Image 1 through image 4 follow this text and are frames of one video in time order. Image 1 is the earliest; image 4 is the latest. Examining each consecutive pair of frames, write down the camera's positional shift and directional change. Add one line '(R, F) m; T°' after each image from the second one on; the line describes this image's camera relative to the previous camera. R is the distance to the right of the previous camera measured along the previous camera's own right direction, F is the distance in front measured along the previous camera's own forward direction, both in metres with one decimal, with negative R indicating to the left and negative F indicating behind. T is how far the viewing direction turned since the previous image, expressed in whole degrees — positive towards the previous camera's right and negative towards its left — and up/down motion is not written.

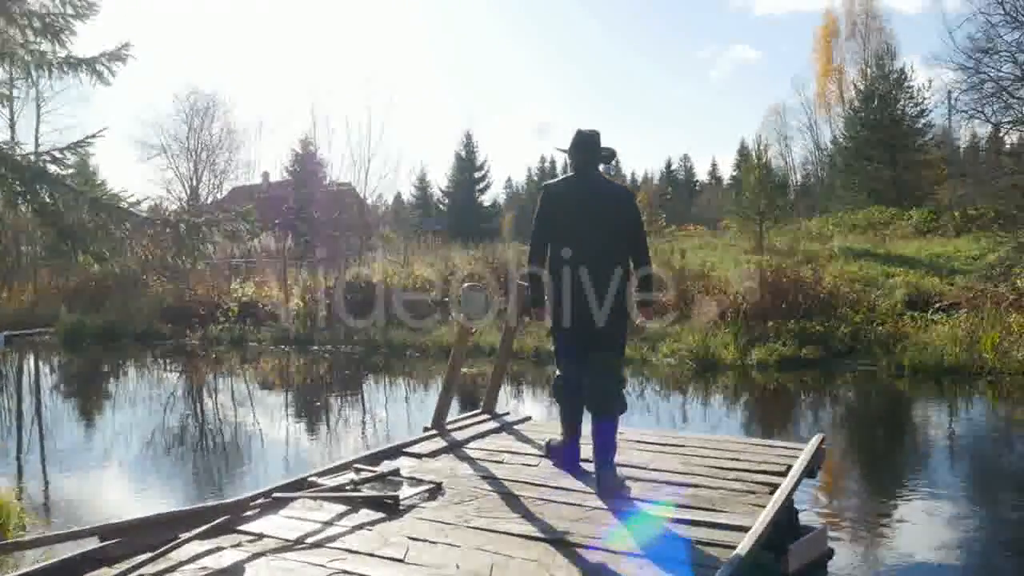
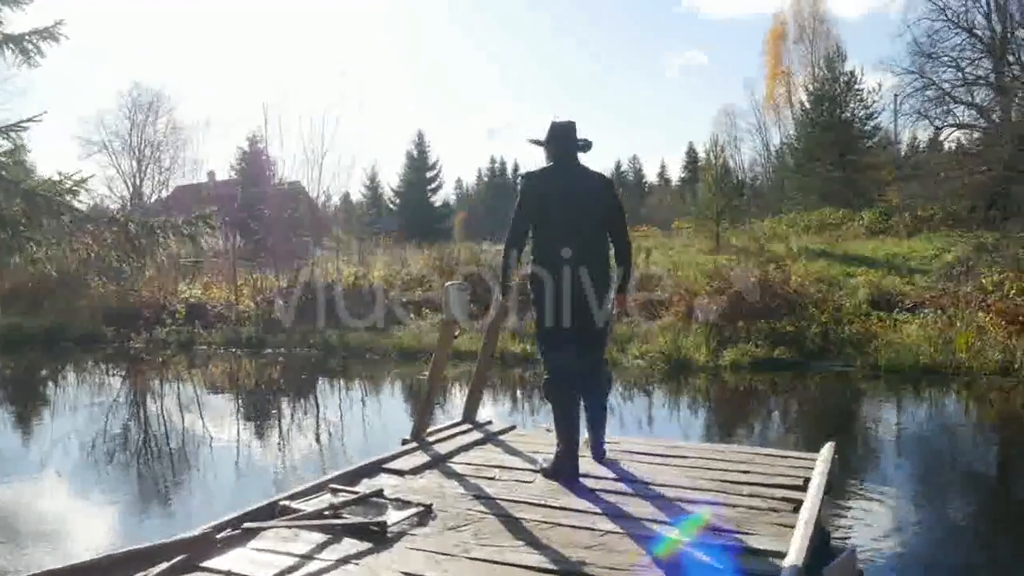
(-0.2, +0.4) m; +3°
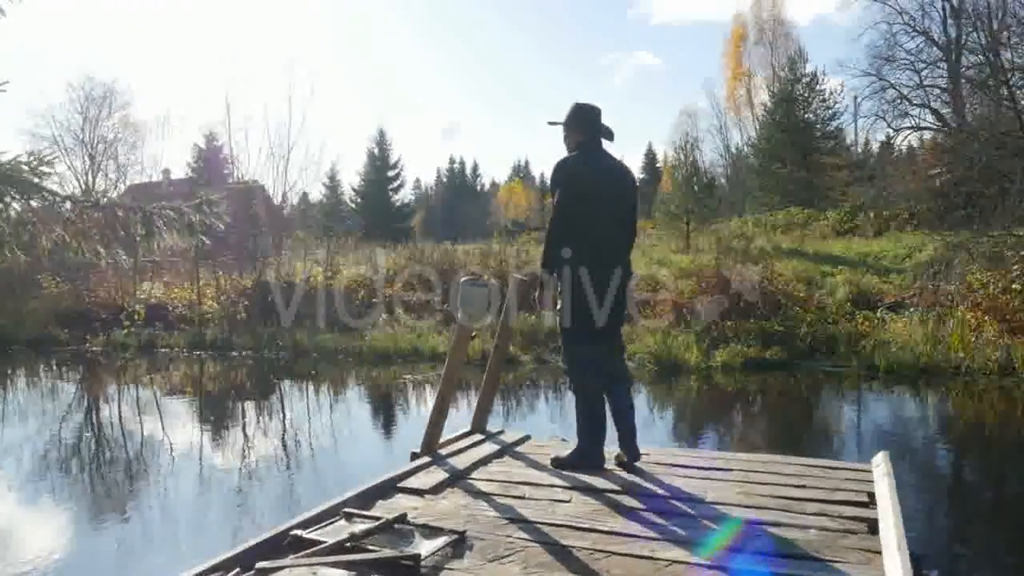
(-0.3, +0.4) m; +3°
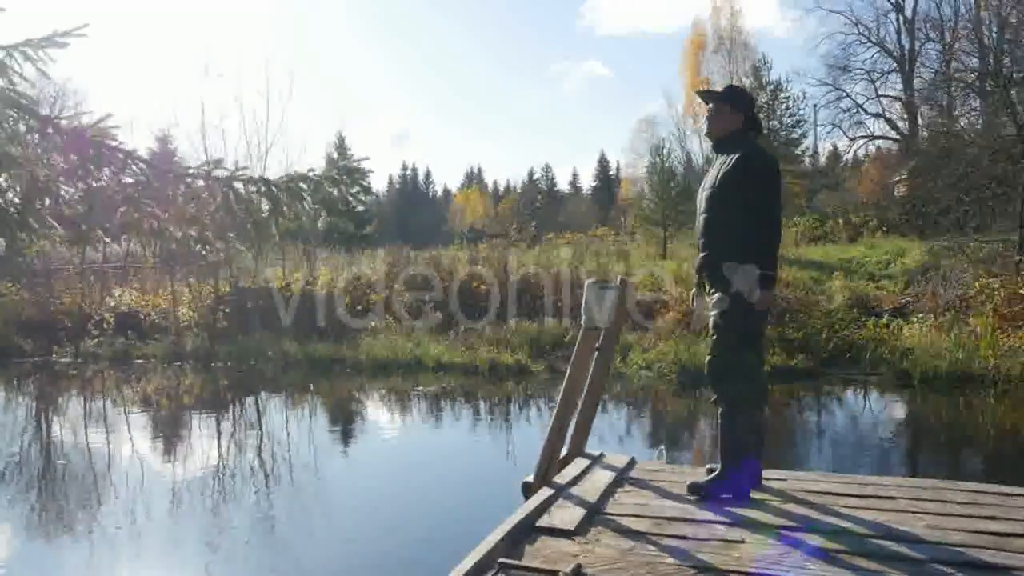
(-0.7, +0.5) m; +3°
